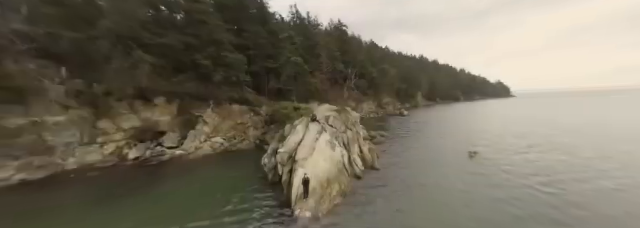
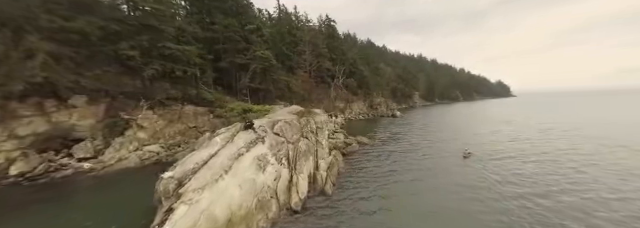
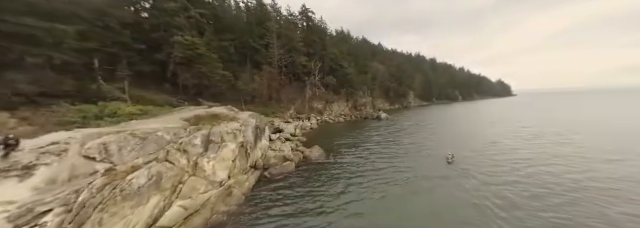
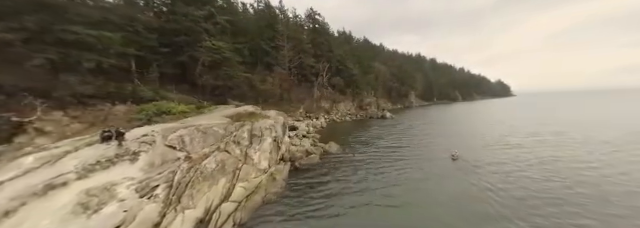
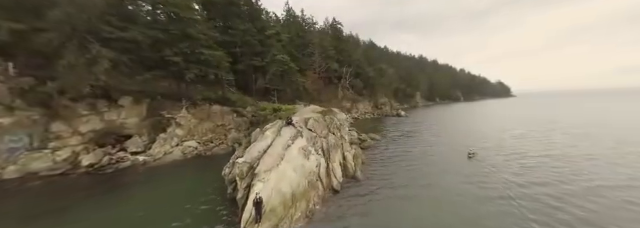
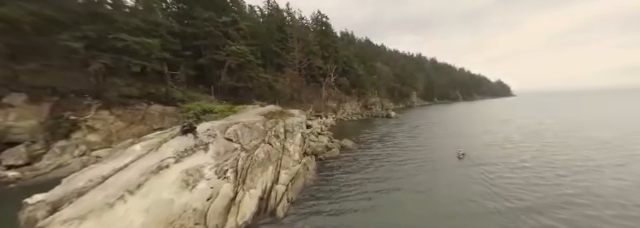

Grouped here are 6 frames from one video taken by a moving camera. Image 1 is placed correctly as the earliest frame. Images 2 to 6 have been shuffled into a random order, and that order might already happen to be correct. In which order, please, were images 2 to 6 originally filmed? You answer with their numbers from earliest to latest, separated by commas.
5, 2, 6, 4, 3
